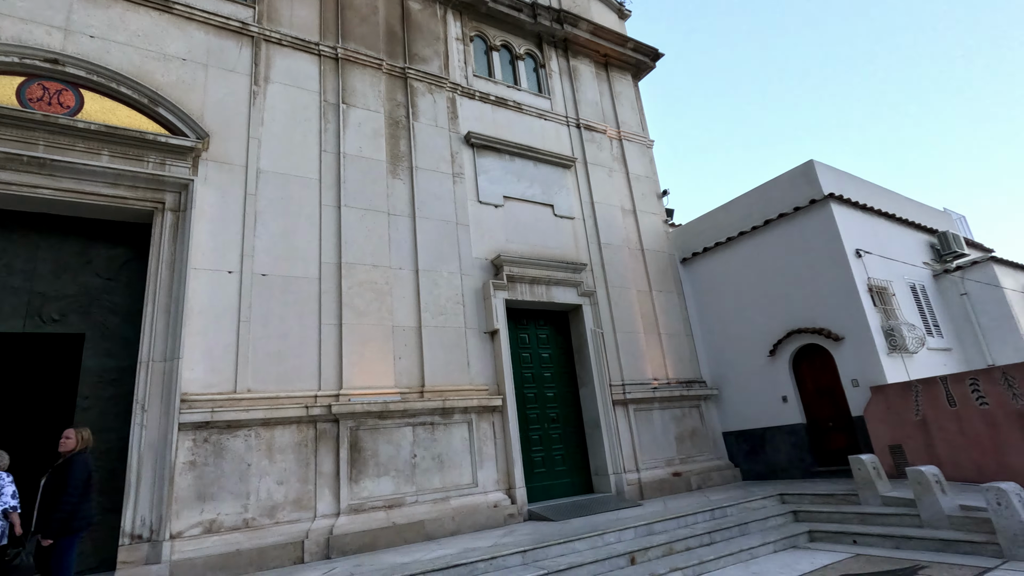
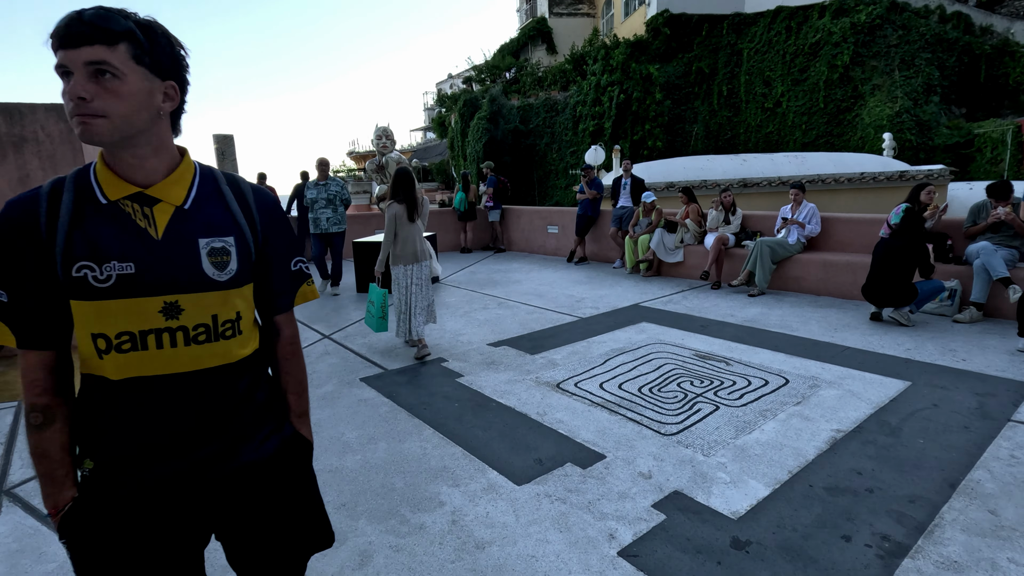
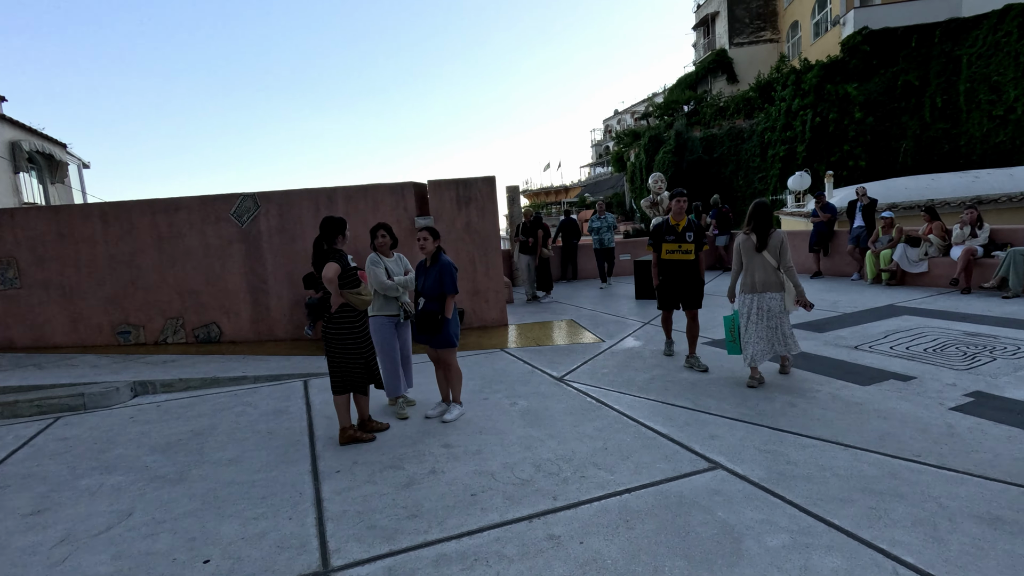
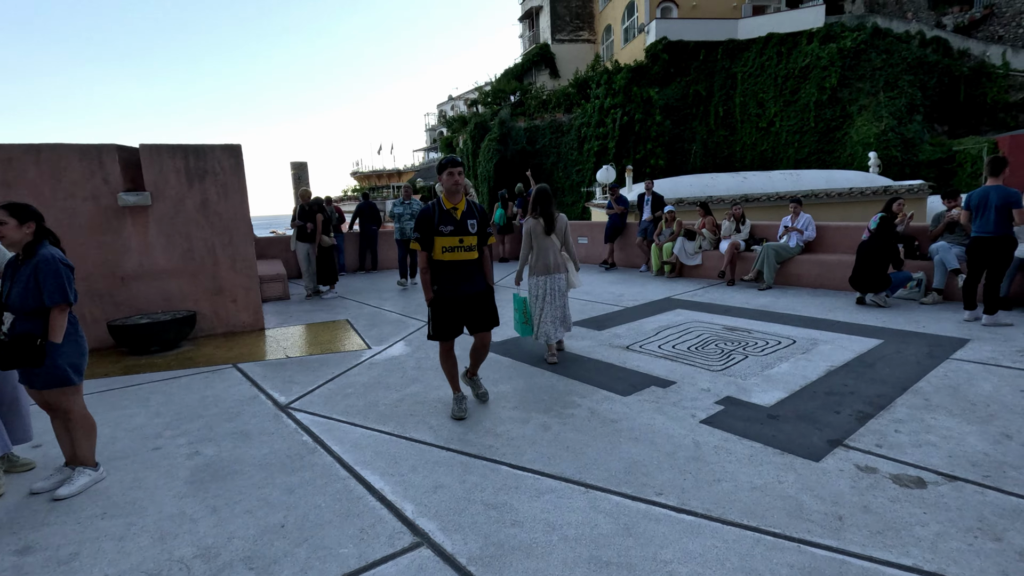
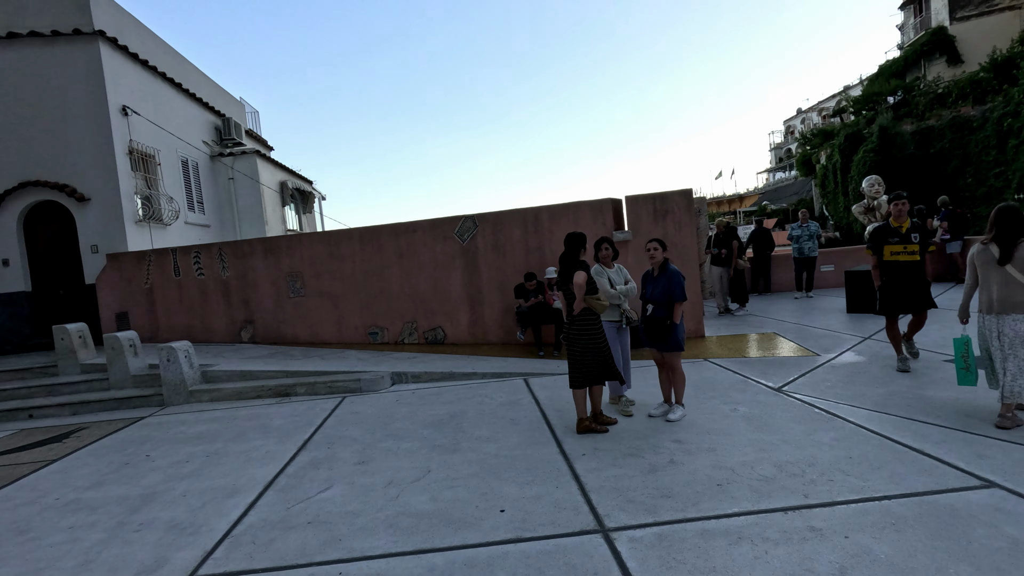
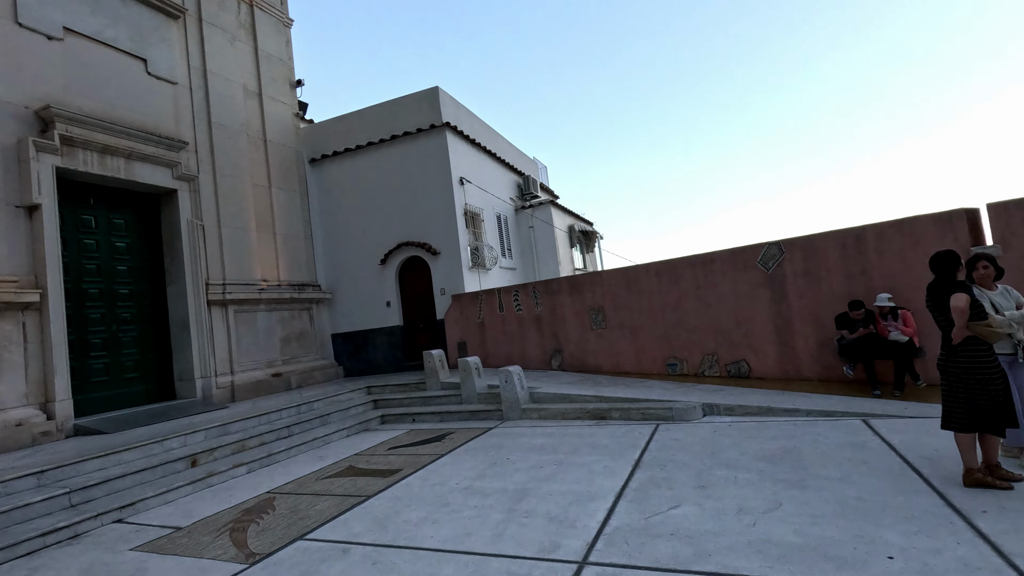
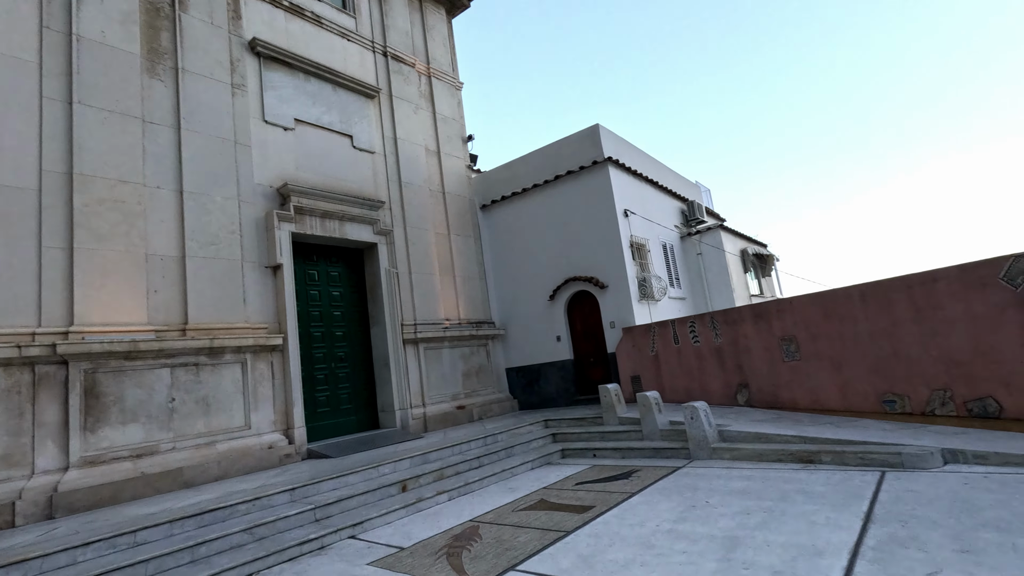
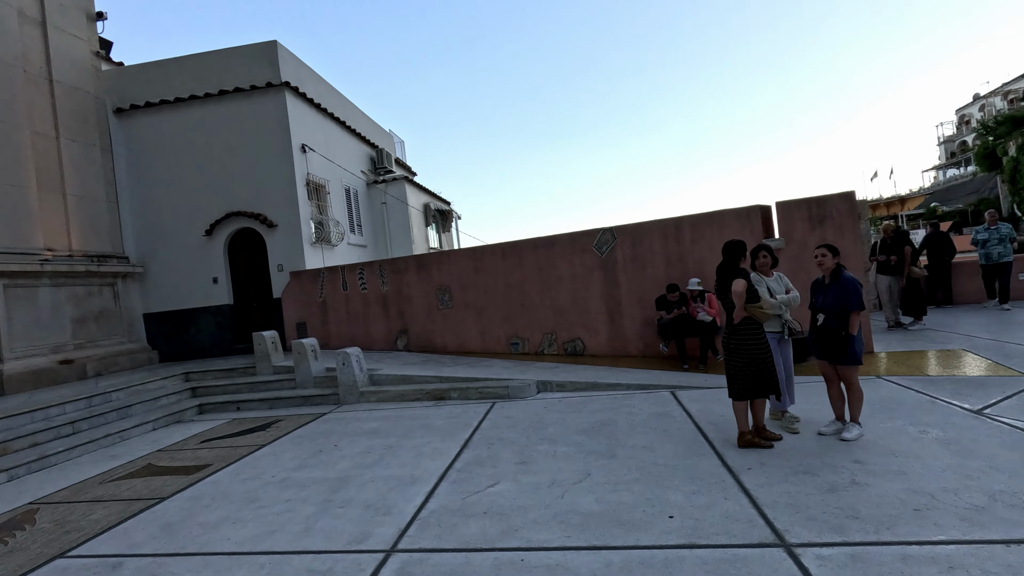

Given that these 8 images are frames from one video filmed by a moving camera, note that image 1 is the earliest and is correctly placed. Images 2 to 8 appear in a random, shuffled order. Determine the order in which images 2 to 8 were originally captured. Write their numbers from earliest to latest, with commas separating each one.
7, 6, 8, 5, 3, 4, 2
